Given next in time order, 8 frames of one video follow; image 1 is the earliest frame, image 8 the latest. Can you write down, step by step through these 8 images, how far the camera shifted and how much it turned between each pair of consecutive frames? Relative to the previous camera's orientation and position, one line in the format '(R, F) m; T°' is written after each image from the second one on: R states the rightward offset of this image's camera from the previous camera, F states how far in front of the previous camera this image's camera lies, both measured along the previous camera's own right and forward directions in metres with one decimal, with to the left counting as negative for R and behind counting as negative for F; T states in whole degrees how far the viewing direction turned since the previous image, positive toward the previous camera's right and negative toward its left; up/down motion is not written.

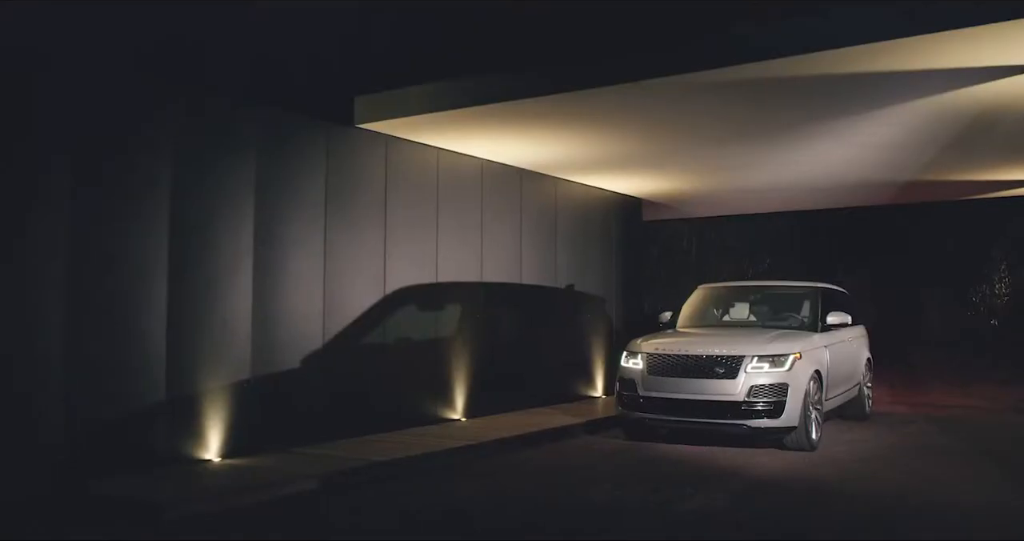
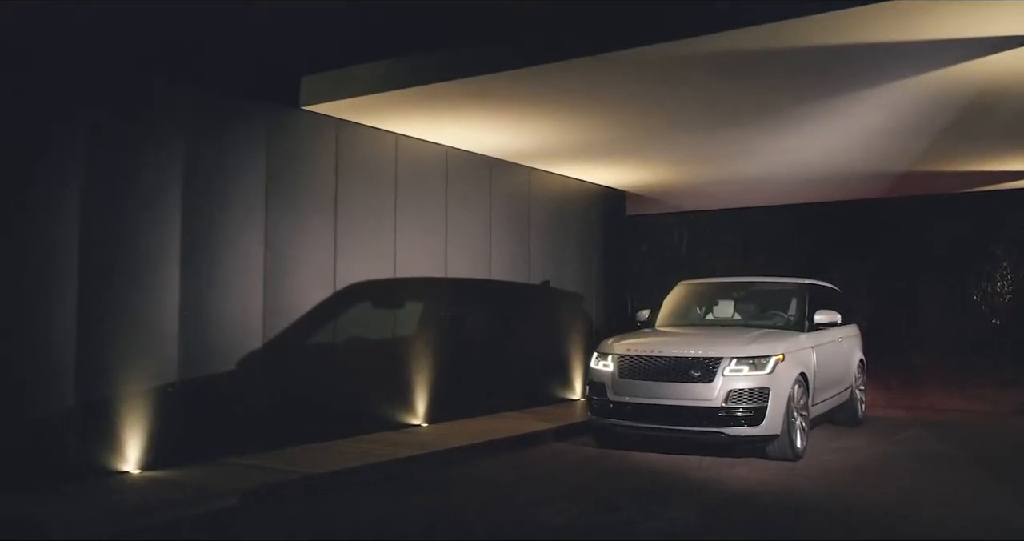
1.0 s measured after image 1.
(+0.4, +0.7) m; 0°
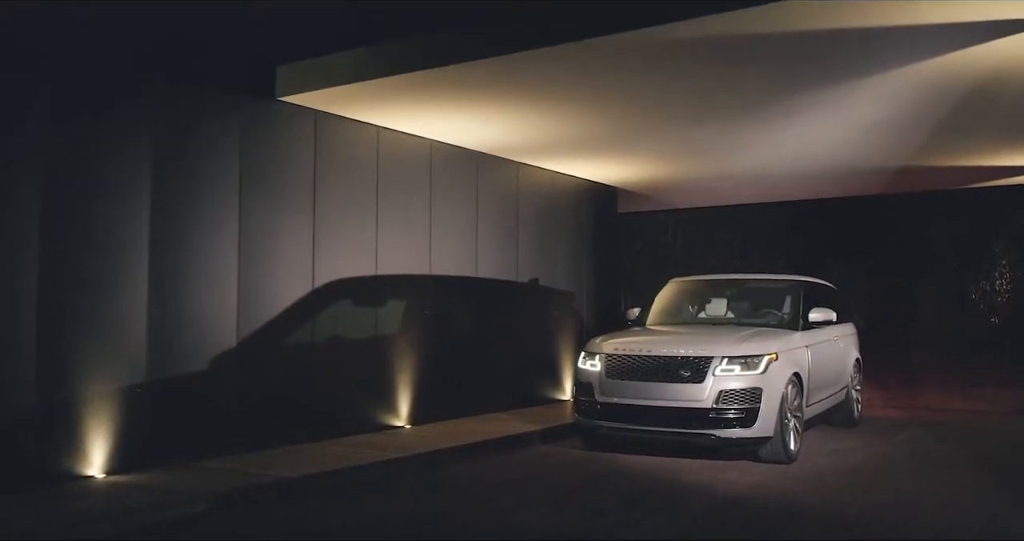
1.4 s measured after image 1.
(+0.1, +0.3) m; 0°
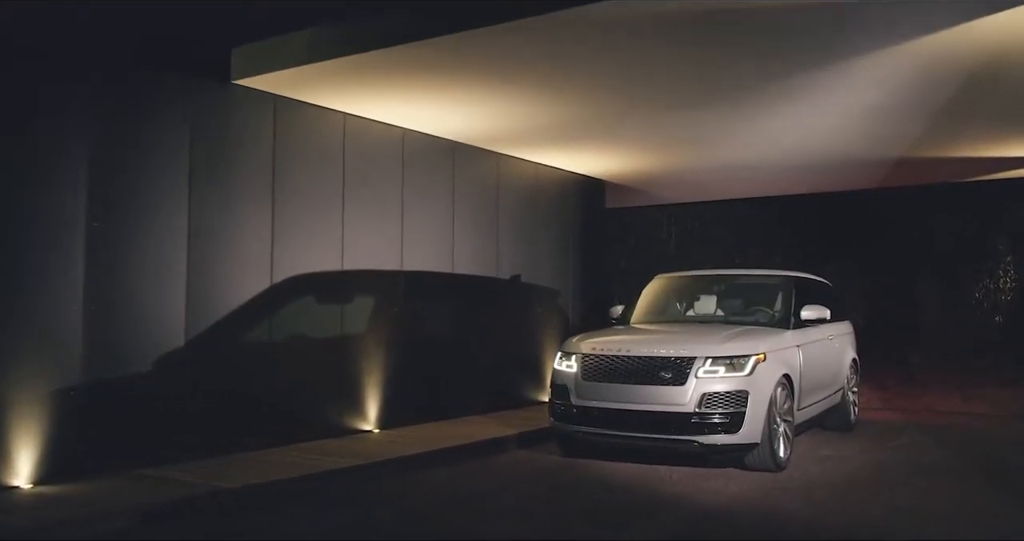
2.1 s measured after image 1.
(+0.3, +0.5) m; 0°
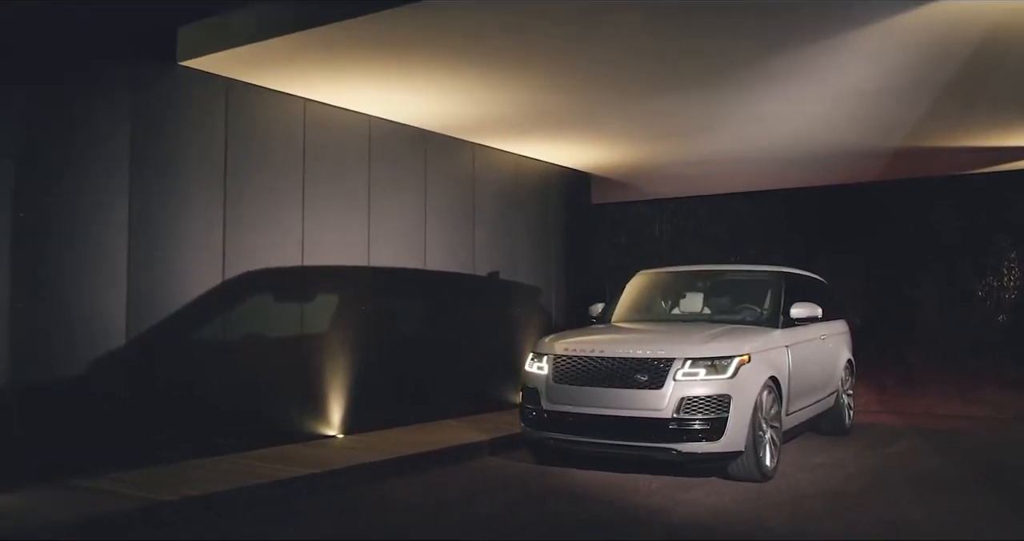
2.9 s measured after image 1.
(+0.3, +0.5) m; 0°
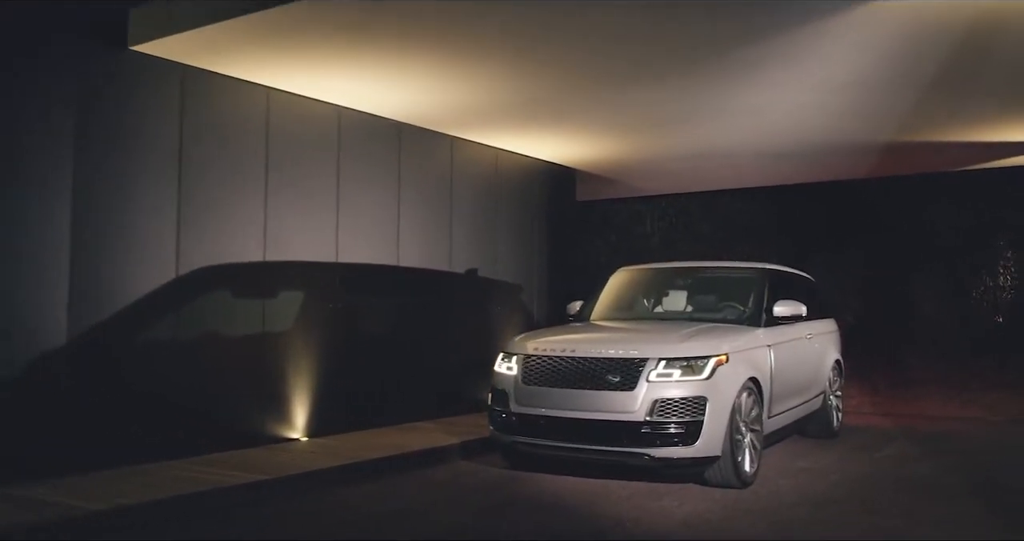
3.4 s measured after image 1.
(+0.2, +0.4) m; 0°
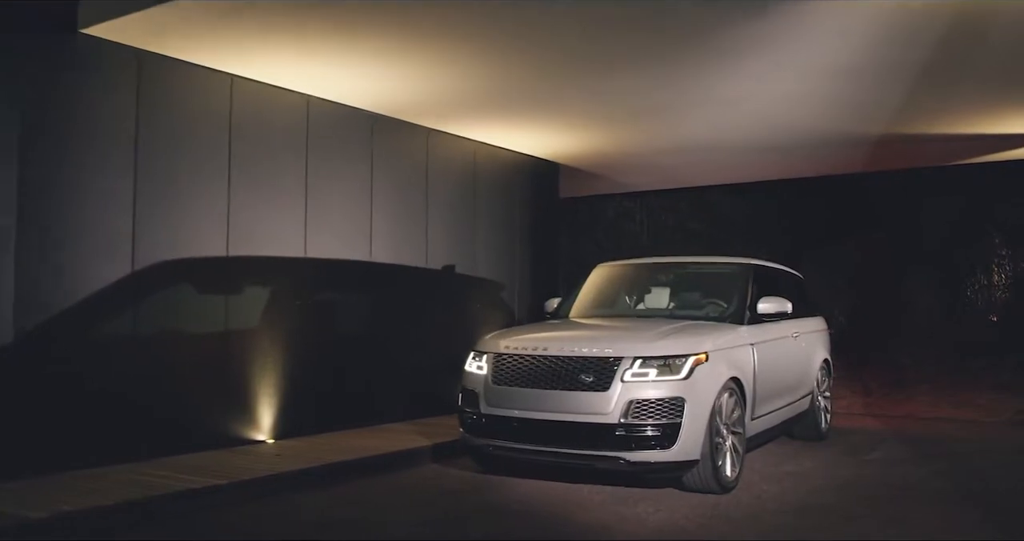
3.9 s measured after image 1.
(+0.2, +0.3) m; 0°
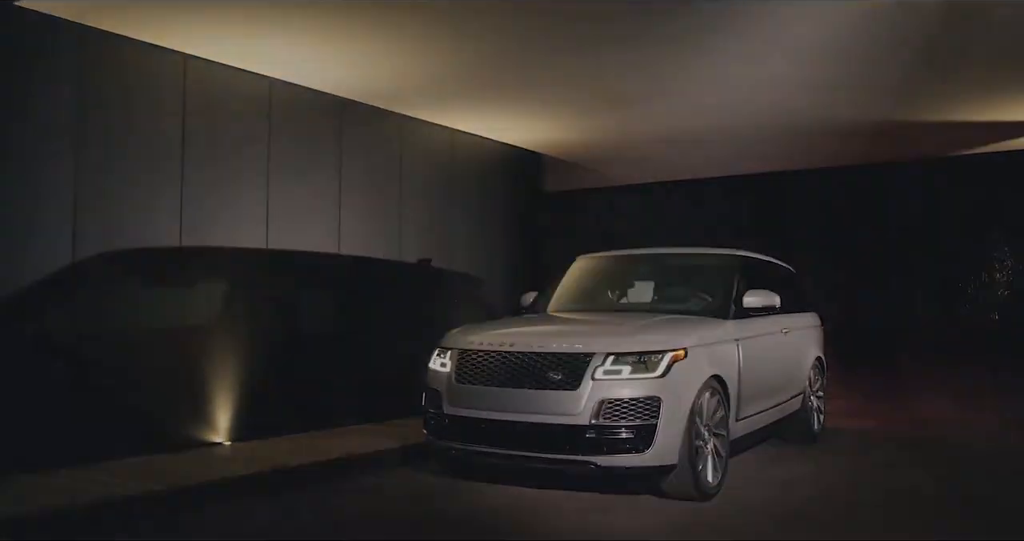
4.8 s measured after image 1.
(+0.2, +0.5) m; 0°
